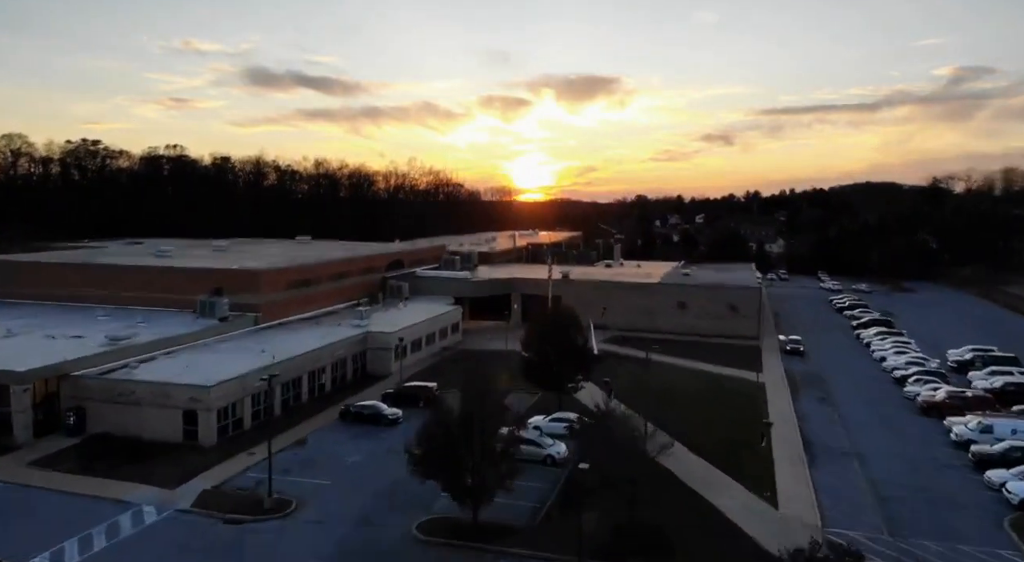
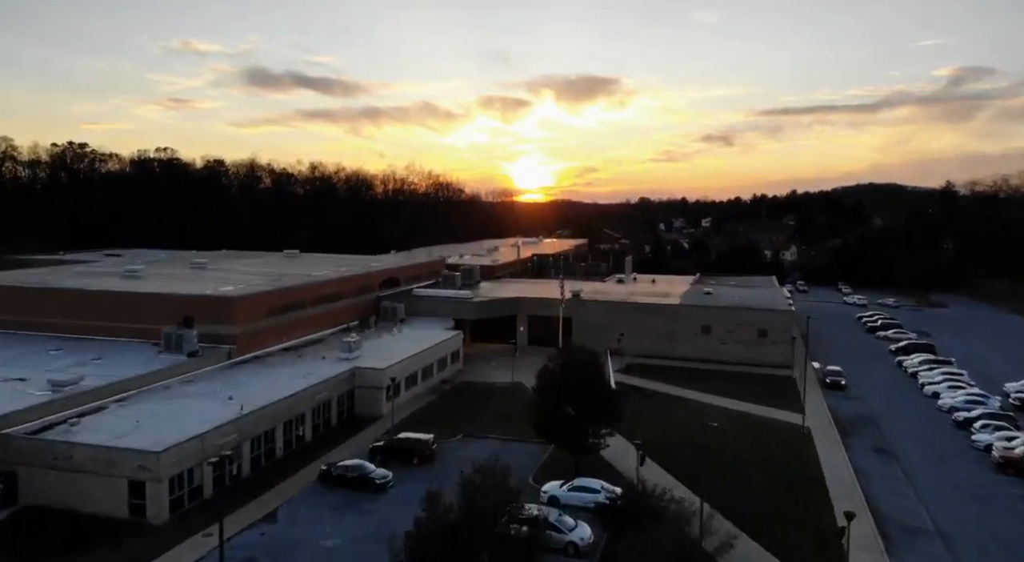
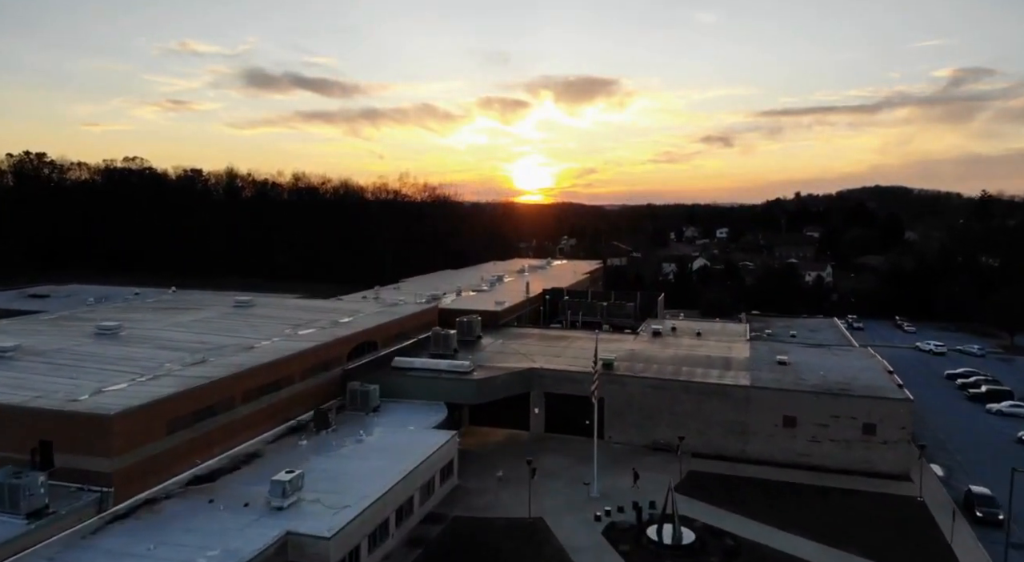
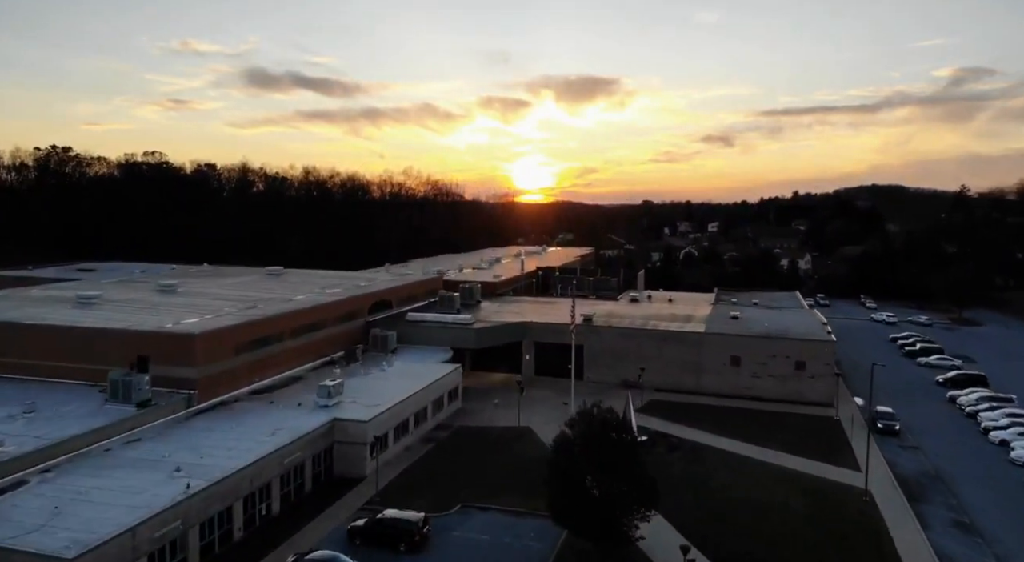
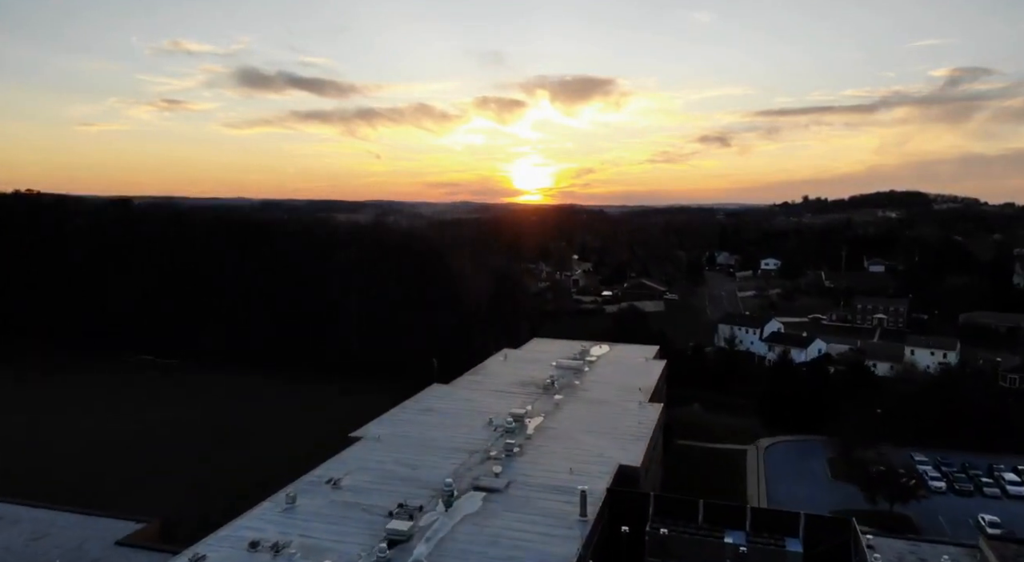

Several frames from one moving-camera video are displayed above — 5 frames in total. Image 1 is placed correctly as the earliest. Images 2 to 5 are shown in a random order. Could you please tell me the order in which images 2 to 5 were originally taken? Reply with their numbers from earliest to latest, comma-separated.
2, 4, 3, 5
